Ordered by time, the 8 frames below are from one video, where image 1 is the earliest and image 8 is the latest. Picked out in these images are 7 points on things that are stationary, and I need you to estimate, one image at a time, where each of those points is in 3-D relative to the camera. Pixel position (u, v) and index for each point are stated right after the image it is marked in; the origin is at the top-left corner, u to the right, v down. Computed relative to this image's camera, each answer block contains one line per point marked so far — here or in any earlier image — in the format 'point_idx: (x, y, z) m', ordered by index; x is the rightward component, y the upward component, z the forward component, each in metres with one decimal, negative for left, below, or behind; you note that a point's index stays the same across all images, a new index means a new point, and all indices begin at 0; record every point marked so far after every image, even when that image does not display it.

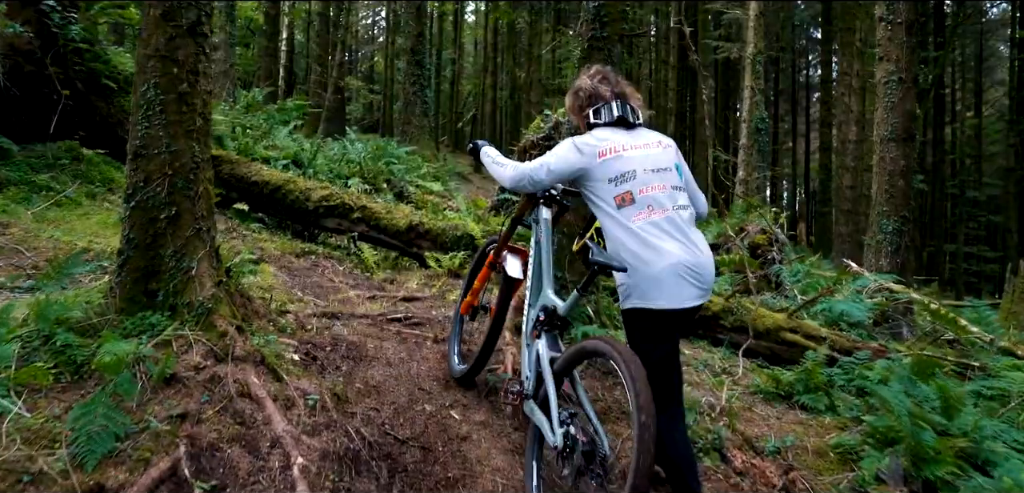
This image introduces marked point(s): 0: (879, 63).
0: (+5.0, +2.5, +10.3) m
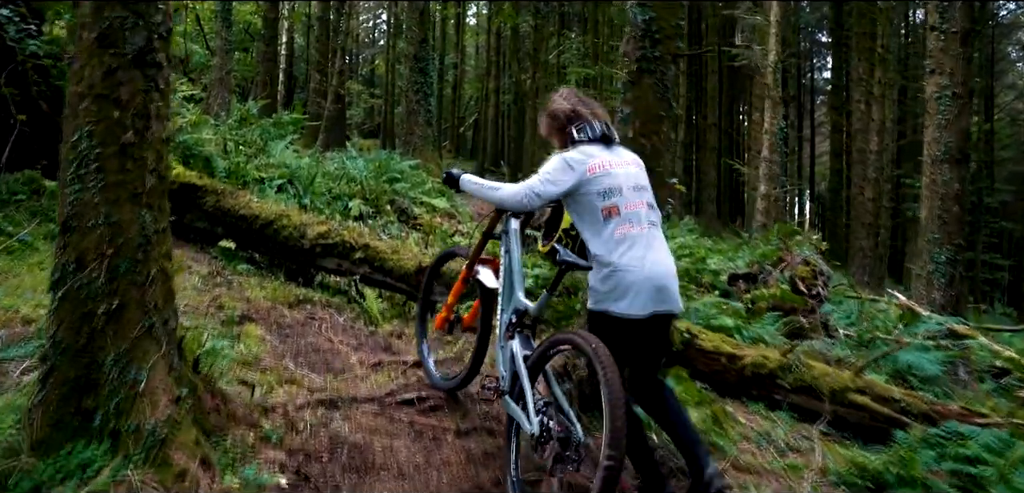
0: (+5.2, +2.1, +9.4) m
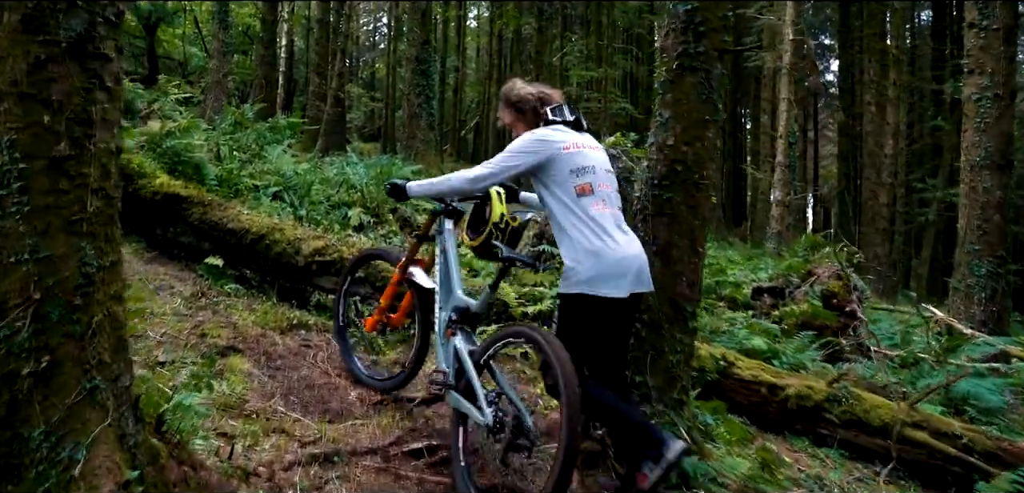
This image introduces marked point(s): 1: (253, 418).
0: (+5.3, +2.0, +8.8) m
1: (-1.2, -0.8, +3.7) m
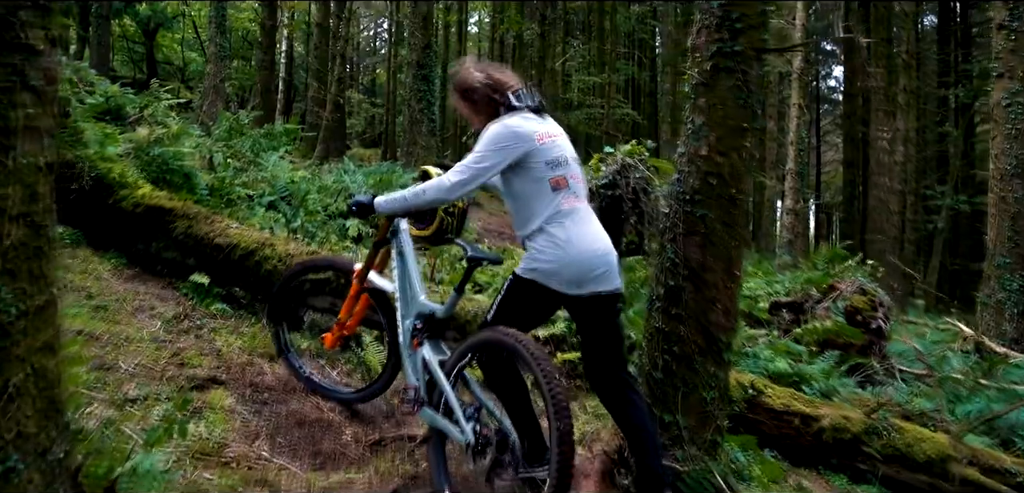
0: (+5.4, +1.8, +8.4) m
1: (-1.2, -0.9, +3.2) m
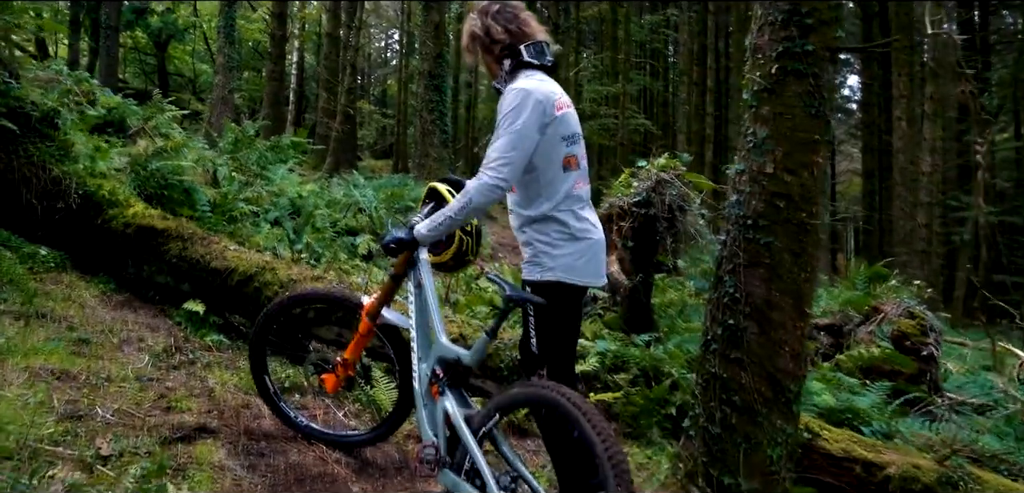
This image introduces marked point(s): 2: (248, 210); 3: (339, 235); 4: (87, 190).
0: (+5.6, +1.6, +7.8) m
1: (-1.1, -1.1, +2.7) m
2: (-2.9, +0.4, +8.4) m
3: (-2.0, +0.1, +8.9) m
4: (-3.1, +0.4, +5.5) m
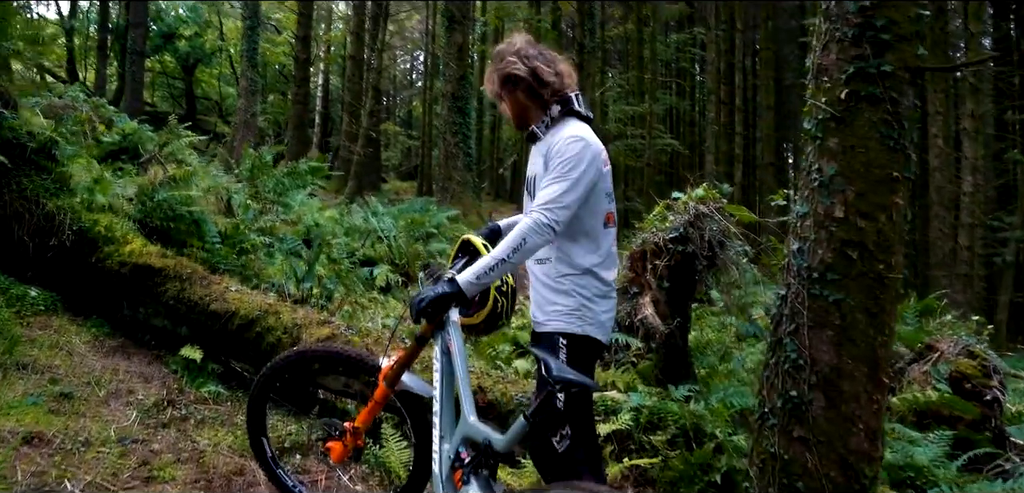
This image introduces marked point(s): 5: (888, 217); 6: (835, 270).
0: (+5.8, +1.3, +7.3) m
1: (-1.0, -1.3, +2.3) m
2: (-2.7, +0.1, +8.0) m
3: (-1.8, -0.2, +8.6) m
4: (-2.9, +0.1, +5.2) m
5: (+1.2, +0.1, +2.5) m
6: (+1.1, -0.1, +2.5) m
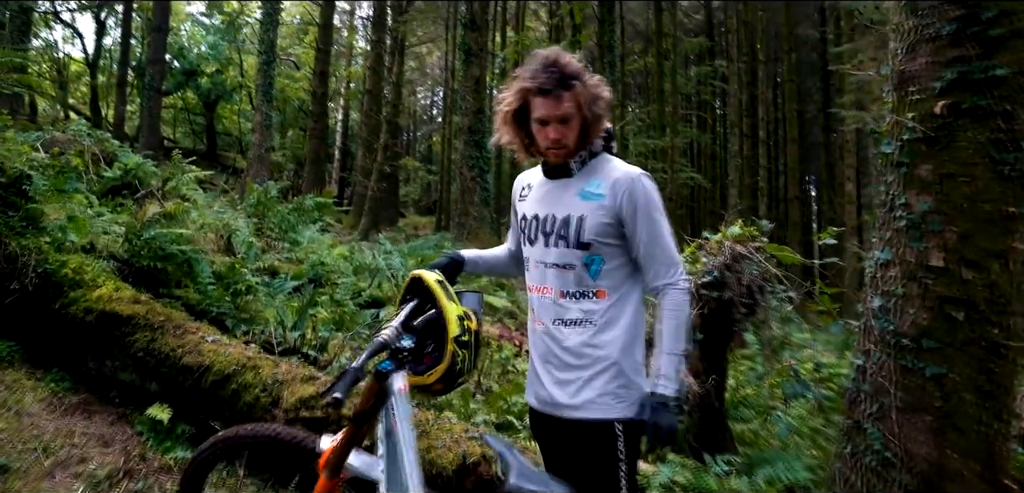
0: (+5.9, +1.0, +6.6) m
1: (-1.0, -1.4, +1.7) m
2: (-2.5, -0.3, +7.5) m
3: (-1.6, -0.6, +8.0) m
4: (-2.9, -0.1, +4.7) m
5: (+1.2, 0.0, +1.9) m
6: (+1.1, -0.2, +1.9) m
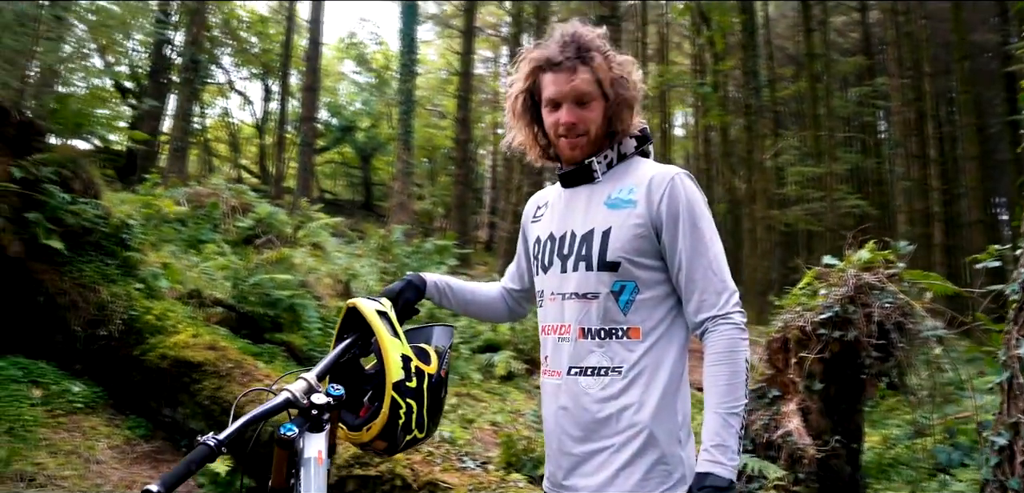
0: (+6.6, +0.9, +4.8) m
1: (-1.1, -1.5, +1.3) m
2: (-1.4, -0.8, +7.4) m
3: (-0.4, -1.1, +7.7) m
4: (-2.3, -0.4, +4.7) m
5: (+1.1, -0.1, +1.2) m
6: (+1.0, -0.2, +1.2) m
